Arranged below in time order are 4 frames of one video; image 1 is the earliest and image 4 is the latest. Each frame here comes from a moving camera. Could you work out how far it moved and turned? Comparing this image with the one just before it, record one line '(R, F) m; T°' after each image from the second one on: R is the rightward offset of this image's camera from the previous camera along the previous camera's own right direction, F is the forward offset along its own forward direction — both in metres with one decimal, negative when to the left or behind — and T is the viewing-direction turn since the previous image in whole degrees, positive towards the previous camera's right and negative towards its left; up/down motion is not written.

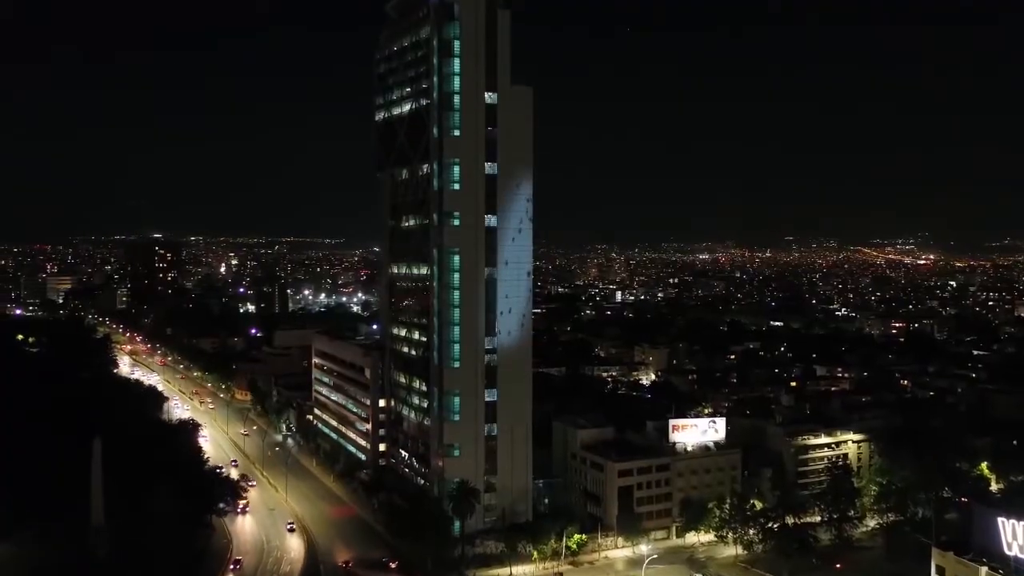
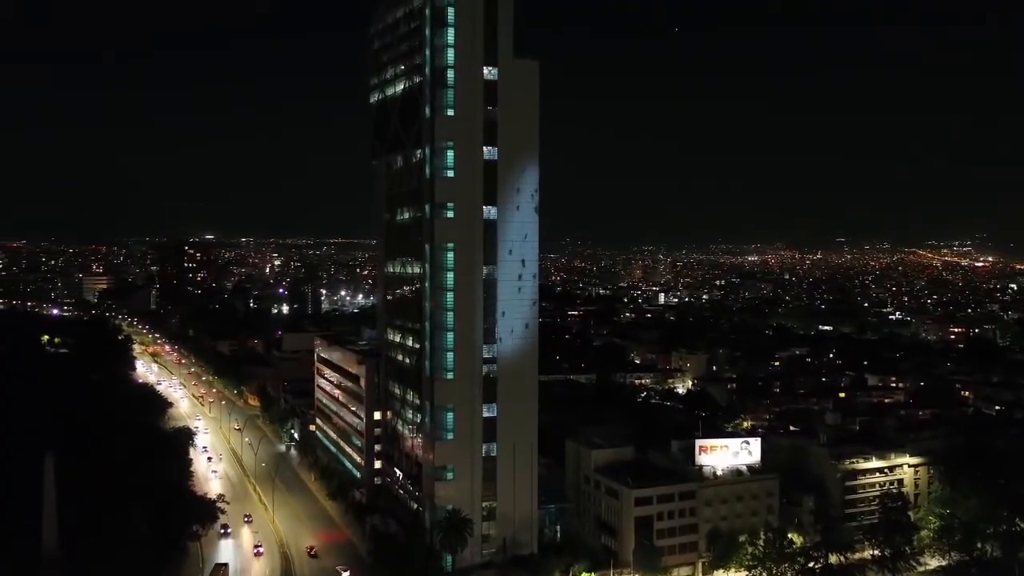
(+2.0, +5.5) m; -3°
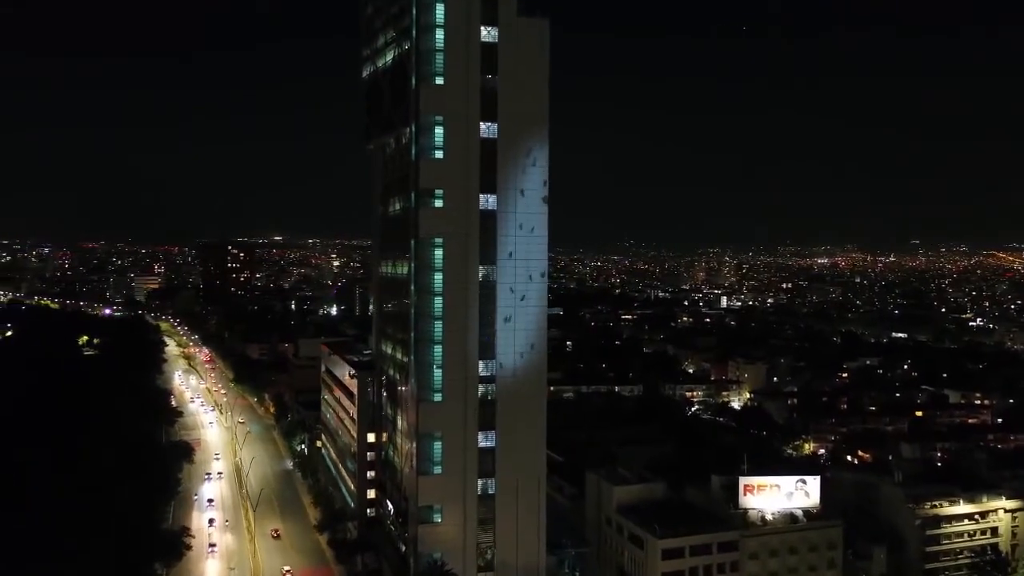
(+2.3, +6.8) m; -4°
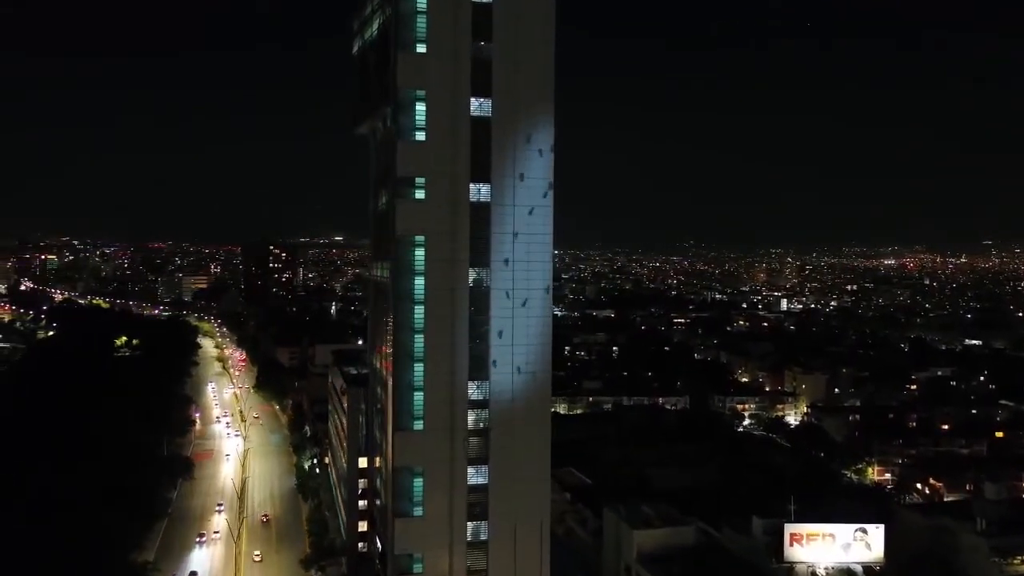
(+2.0, +5.4) m; -4°
